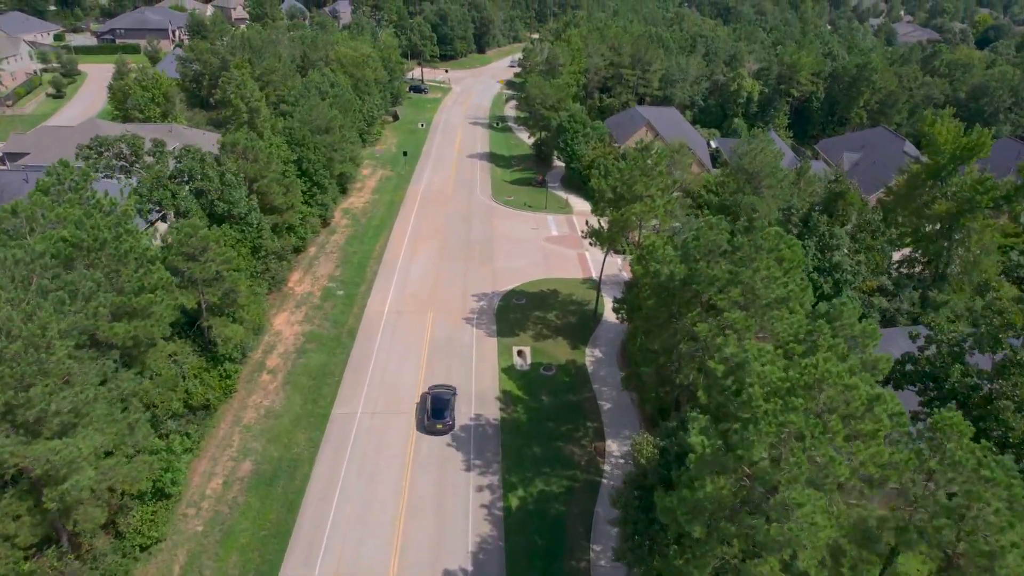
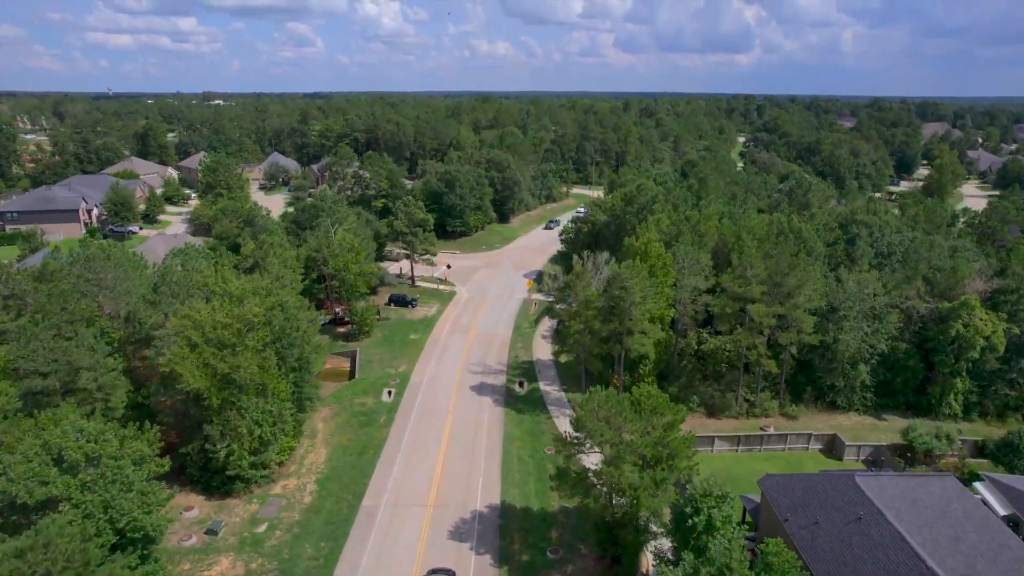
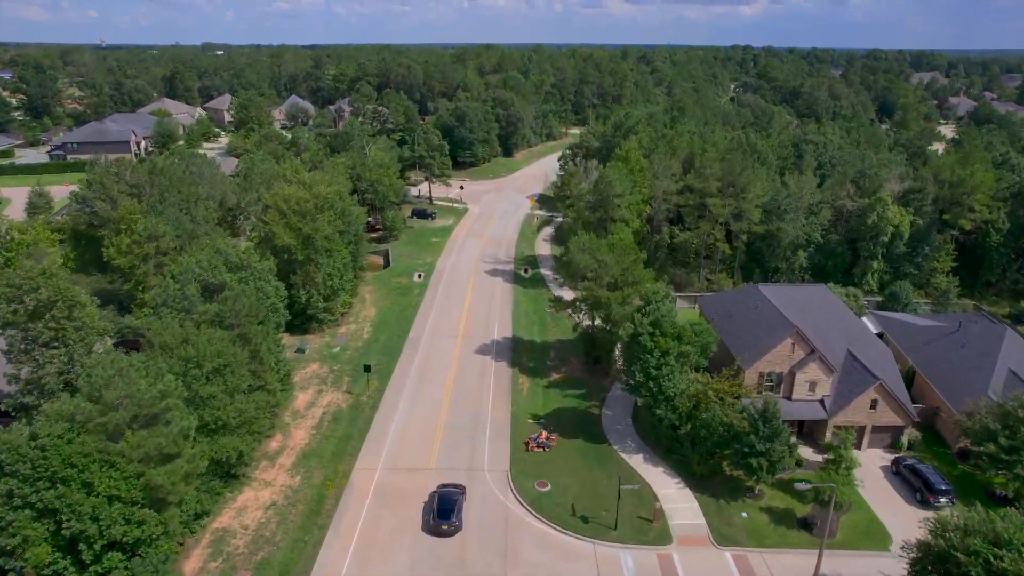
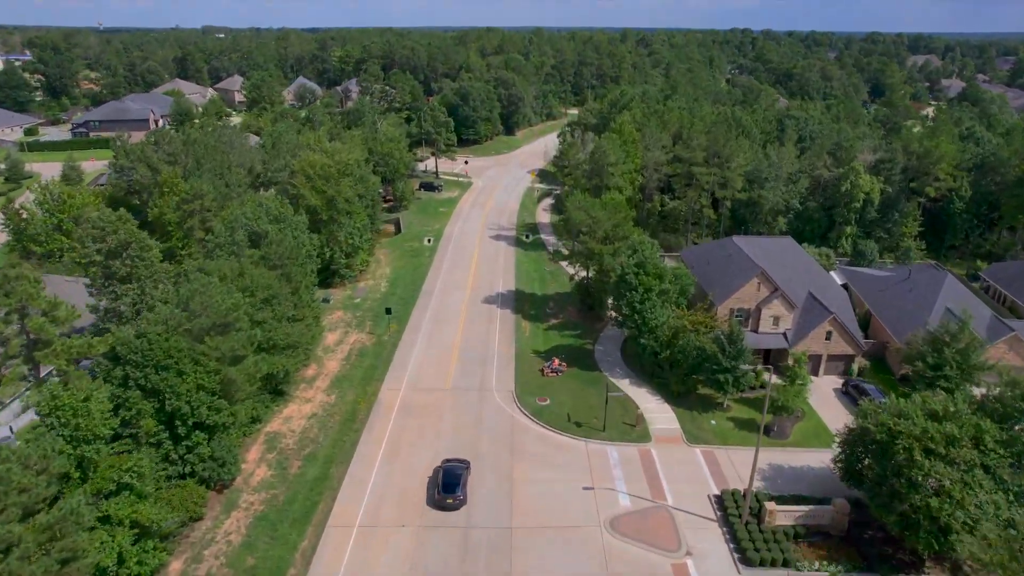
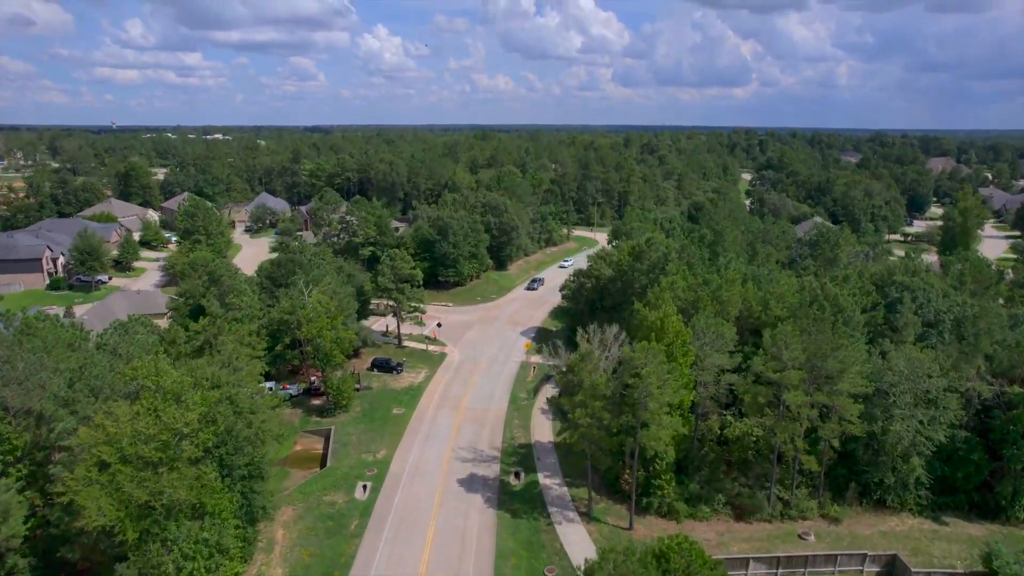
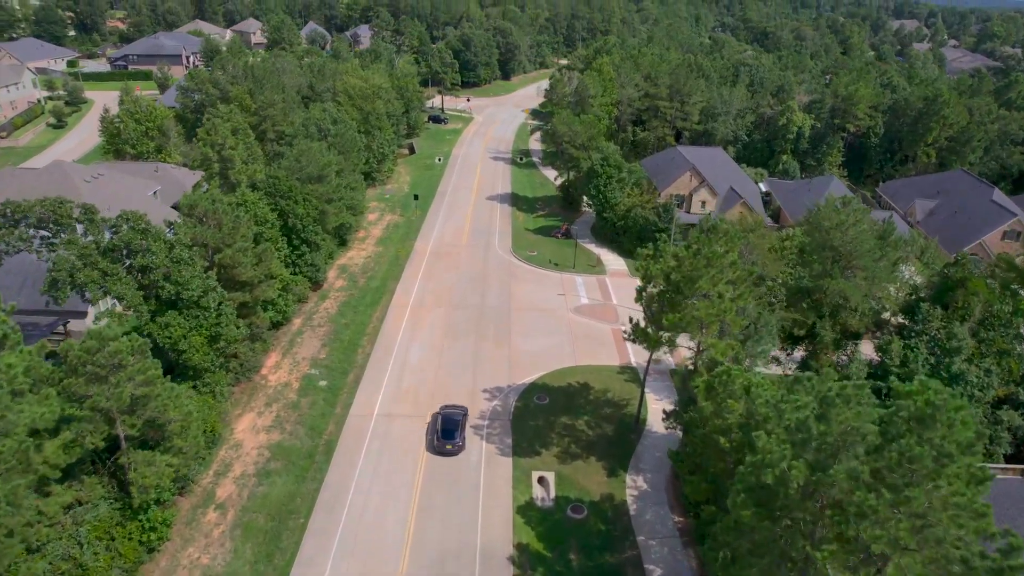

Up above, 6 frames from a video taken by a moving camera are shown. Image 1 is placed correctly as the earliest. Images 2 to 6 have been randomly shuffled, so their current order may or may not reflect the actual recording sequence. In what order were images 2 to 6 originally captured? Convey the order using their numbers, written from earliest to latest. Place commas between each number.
6, 4, 3, 2, 5
